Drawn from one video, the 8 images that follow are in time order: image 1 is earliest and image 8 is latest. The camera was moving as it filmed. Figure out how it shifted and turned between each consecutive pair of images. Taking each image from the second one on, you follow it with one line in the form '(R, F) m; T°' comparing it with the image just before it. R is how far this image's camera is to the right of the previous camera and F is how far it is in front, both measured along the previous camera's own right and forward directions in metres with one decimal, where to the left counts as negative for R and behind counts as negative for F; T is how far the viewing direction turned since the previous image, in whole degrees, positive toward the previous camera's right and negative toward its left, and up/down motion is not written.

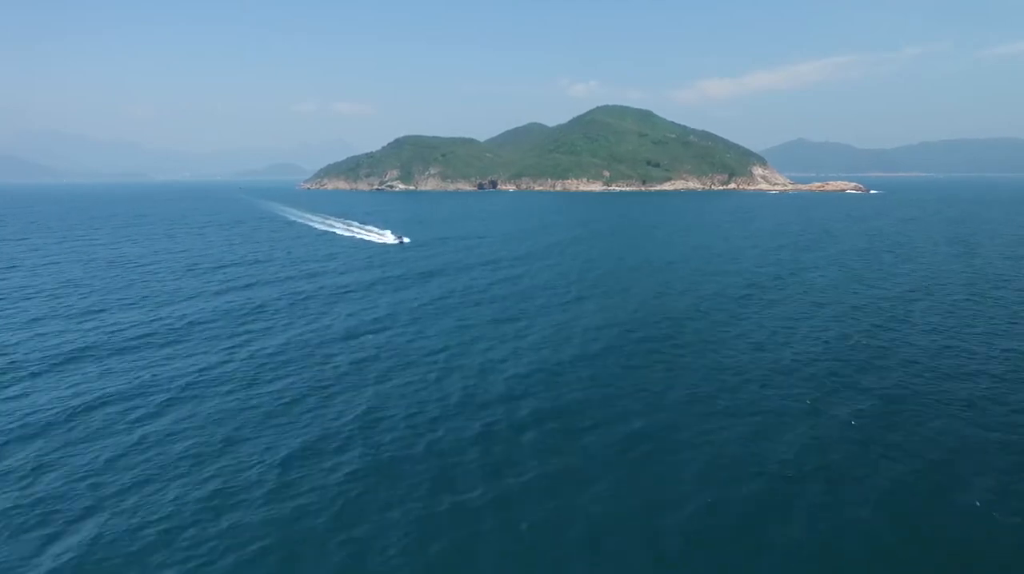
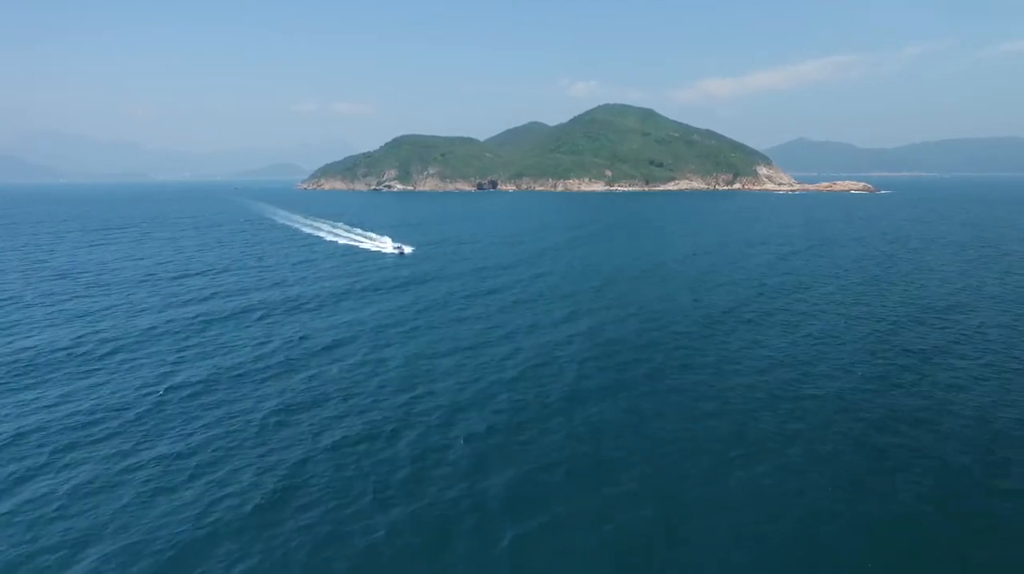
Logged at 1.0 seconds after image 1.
(+1.6, +10.9) m; 0°
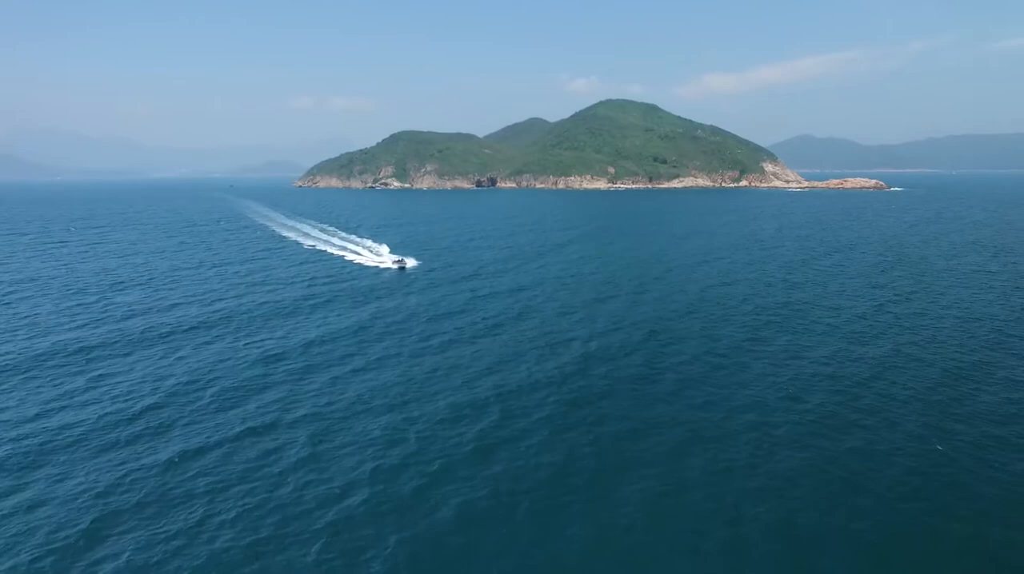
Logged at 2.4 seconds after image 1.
(+2.3, +15.4) m; 0°
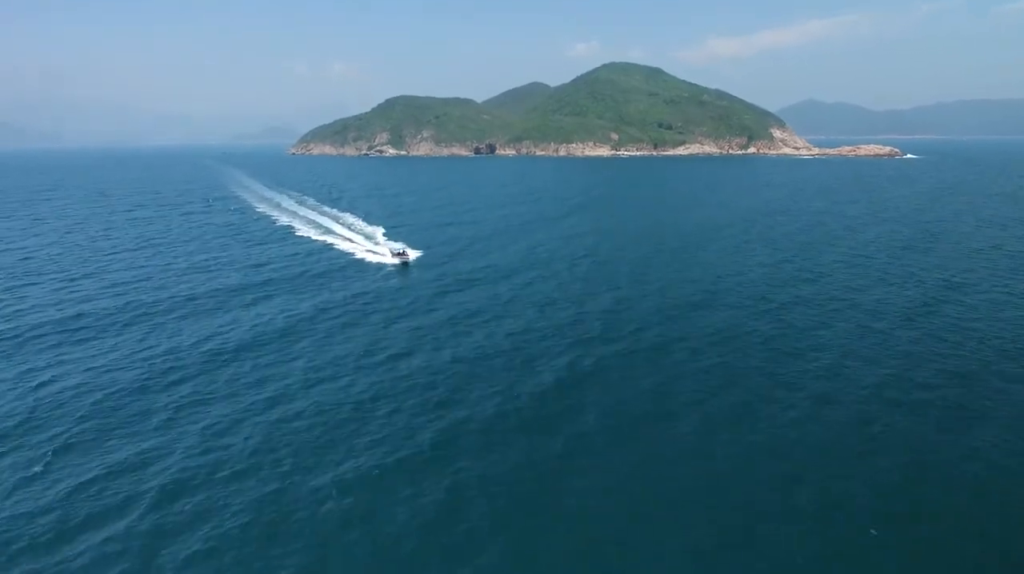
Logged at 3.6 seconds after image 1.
(+2.3, +14.1) m; 0°
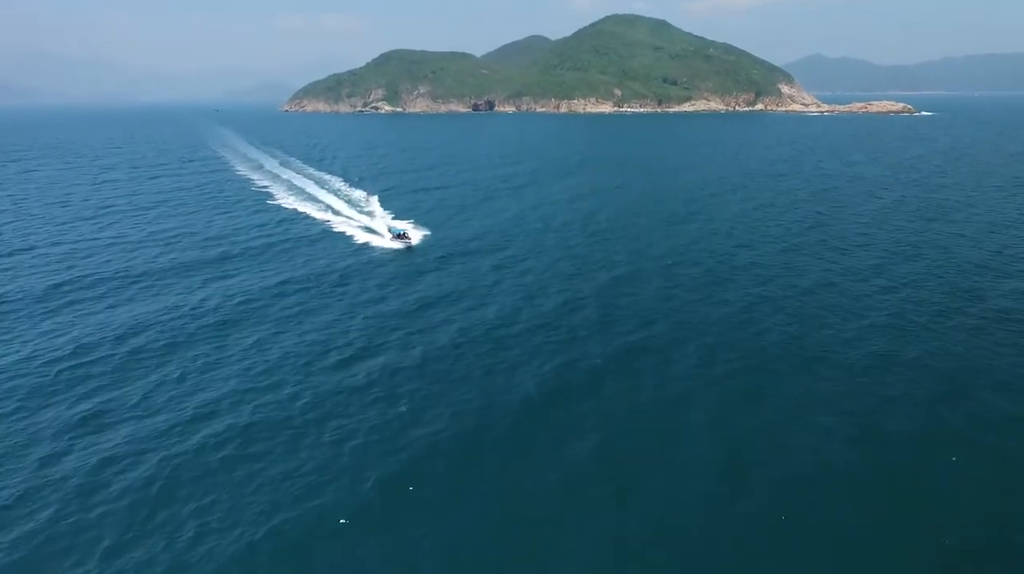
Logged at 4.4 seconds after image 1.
(+1.3, +8.6) m; 0°
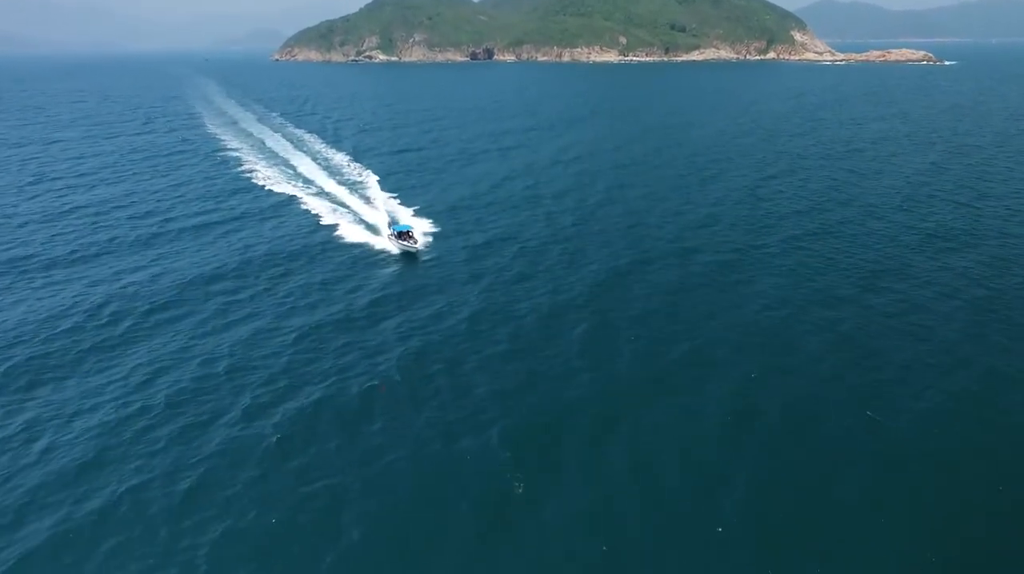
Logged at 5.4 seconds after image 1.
(+1.6, +11.5) m; 0°
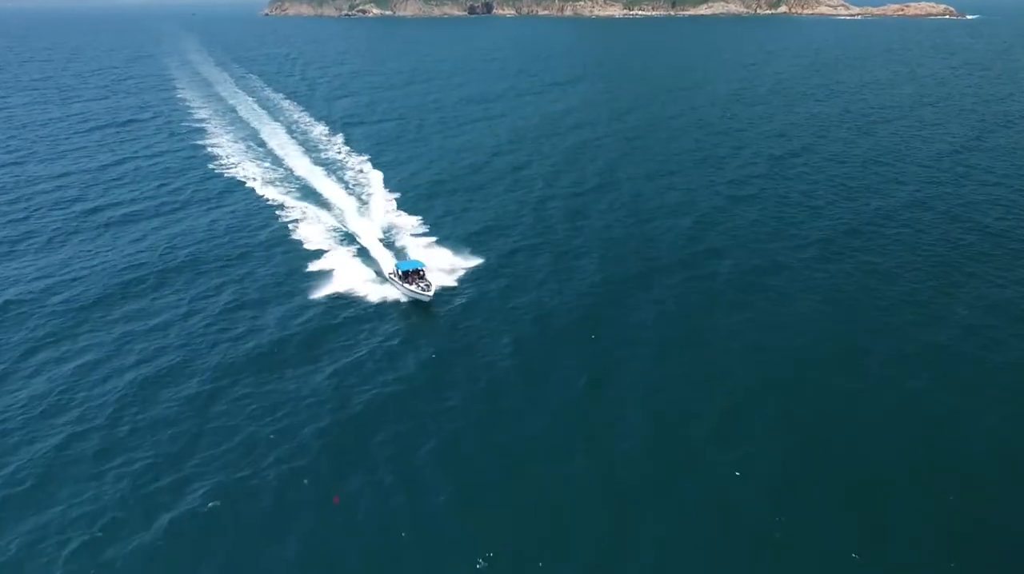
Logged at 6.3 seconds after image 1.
(+1.2, +9.9) m; 0°
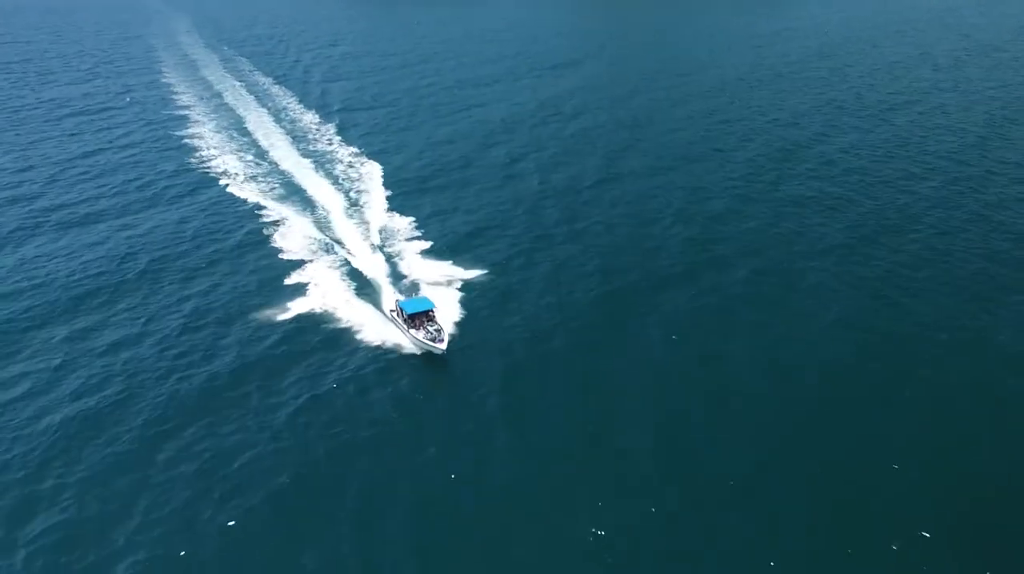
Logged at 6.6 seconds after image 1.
(+0.5, +4.2) m; 0°
